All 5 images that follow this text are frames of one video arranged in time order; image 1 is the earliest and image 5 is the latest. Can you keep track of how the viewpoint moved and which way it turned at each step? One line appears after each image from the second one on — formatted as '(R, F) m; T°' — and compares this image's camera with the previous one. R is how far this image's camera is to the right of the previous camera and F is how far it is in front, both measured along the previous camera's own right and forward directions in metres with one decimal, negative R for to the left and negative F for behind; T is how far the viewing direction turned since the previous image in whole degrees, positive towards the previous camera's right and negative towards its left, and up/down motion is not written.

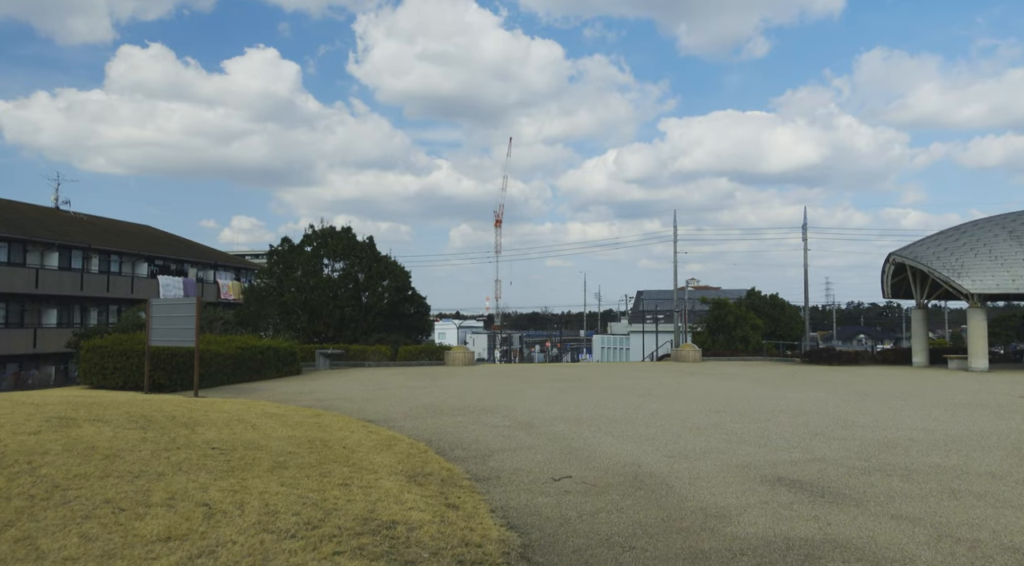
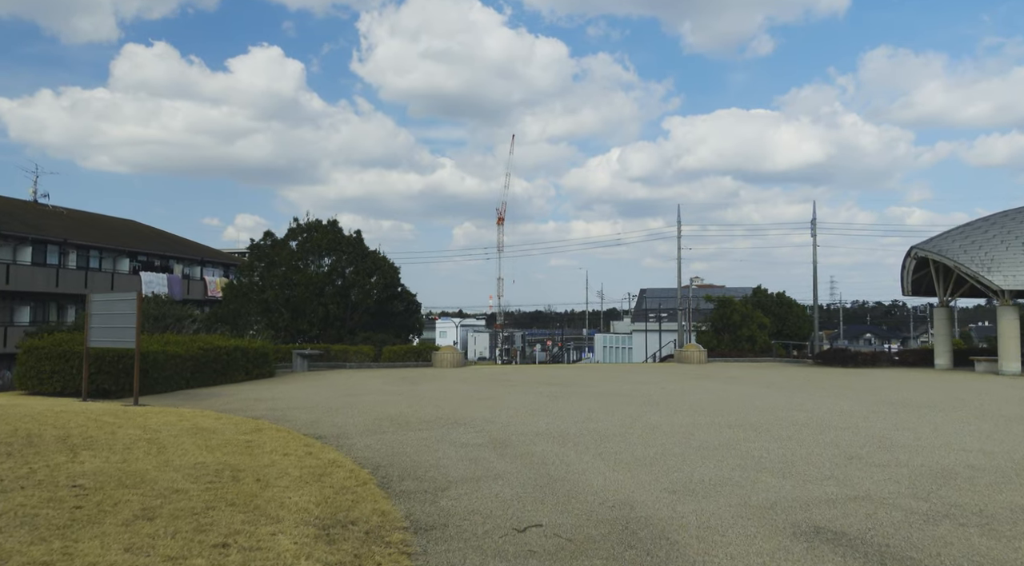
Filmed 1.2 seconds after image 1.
(+0.4, +1.9) m; 0°
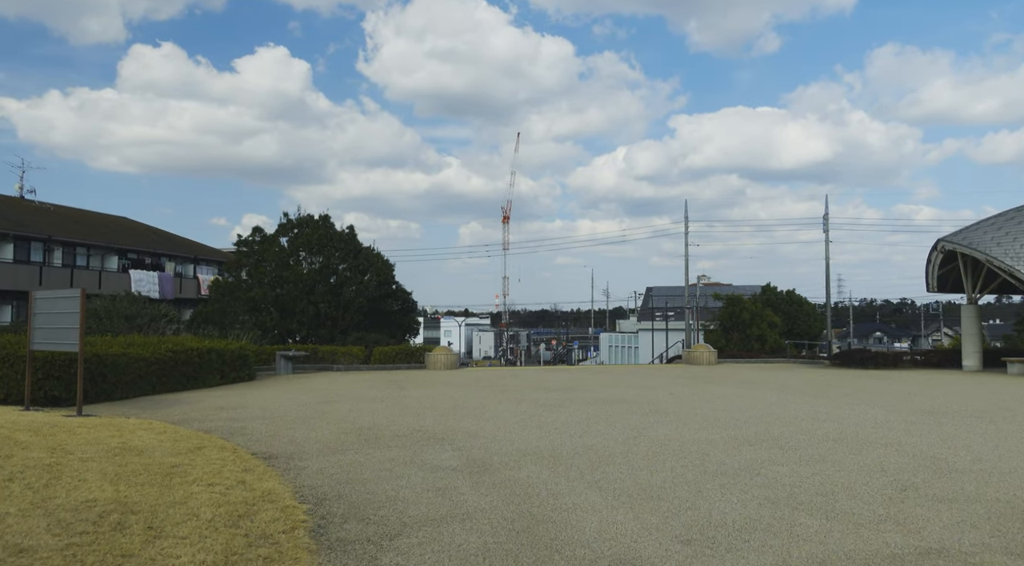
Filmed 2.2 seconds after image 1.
(+0.3, +1.6) m; 0°
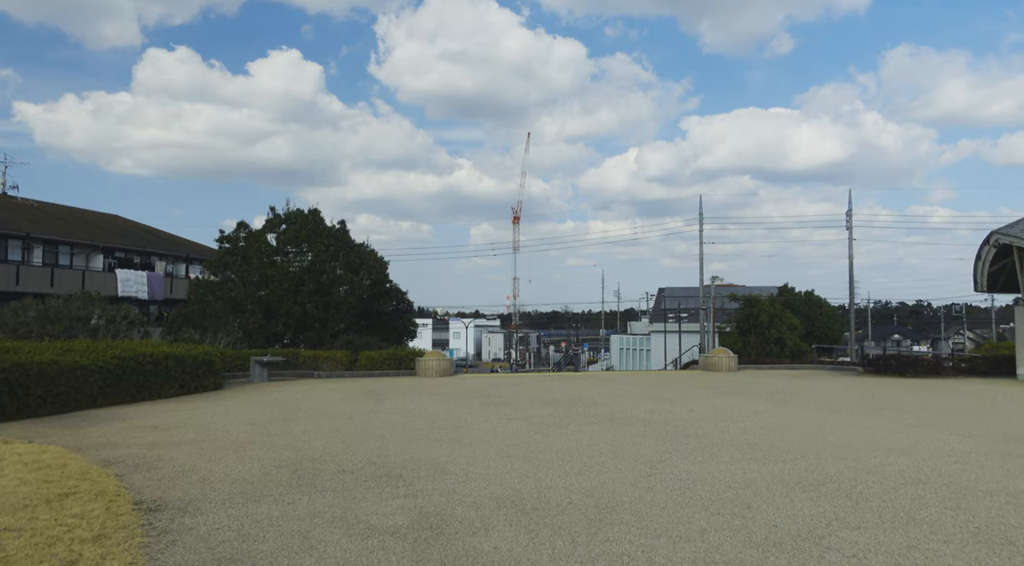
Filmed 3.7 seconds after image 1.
(+0.3, +2.3) m; -1°
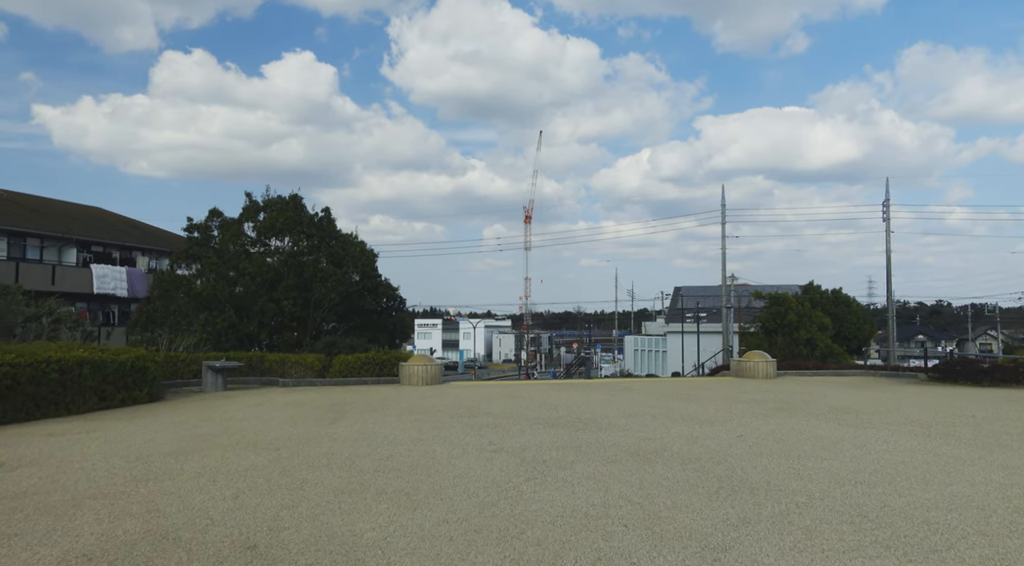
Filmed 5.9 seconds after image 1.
(+0.3, +3.4) m; -1°
